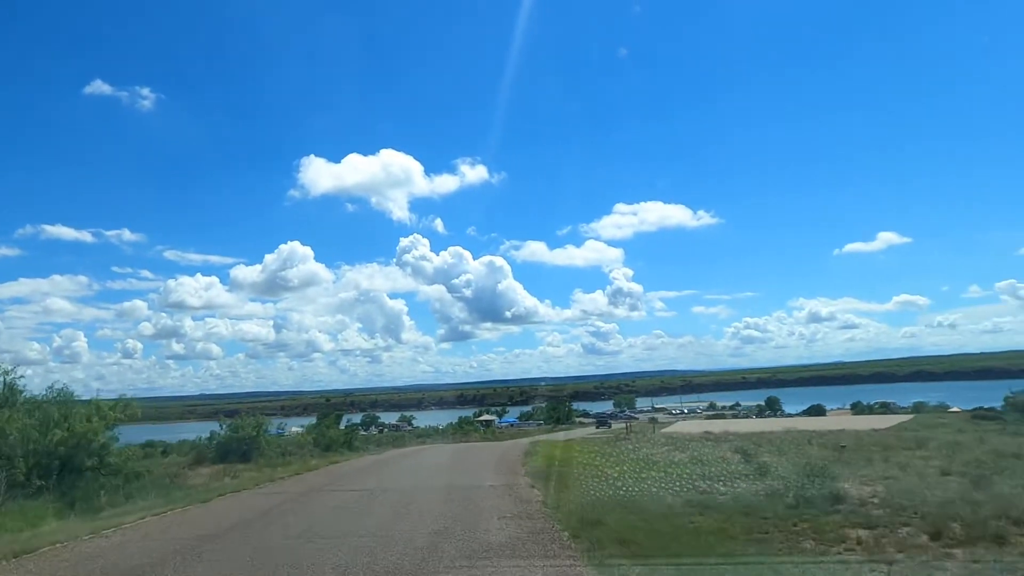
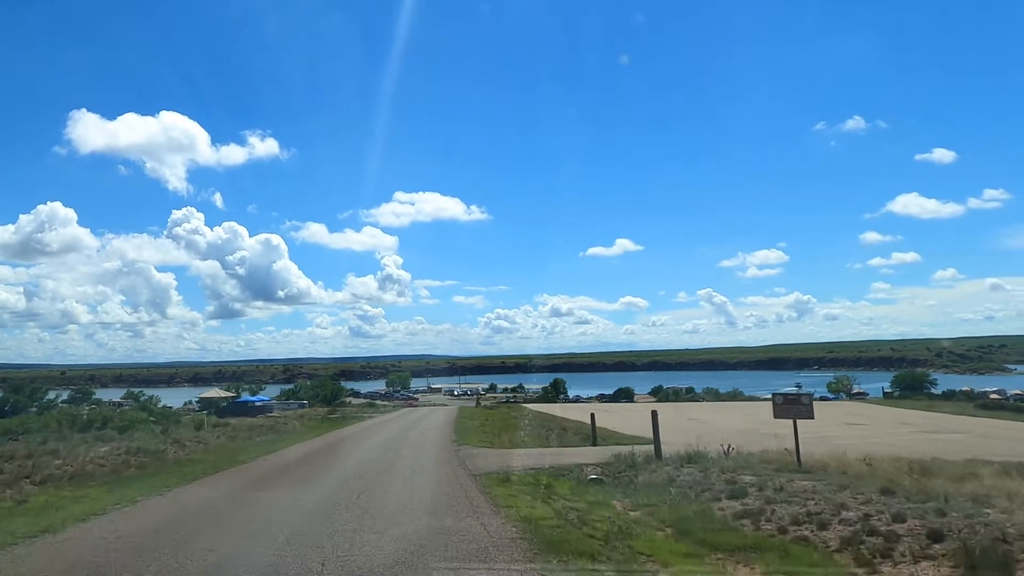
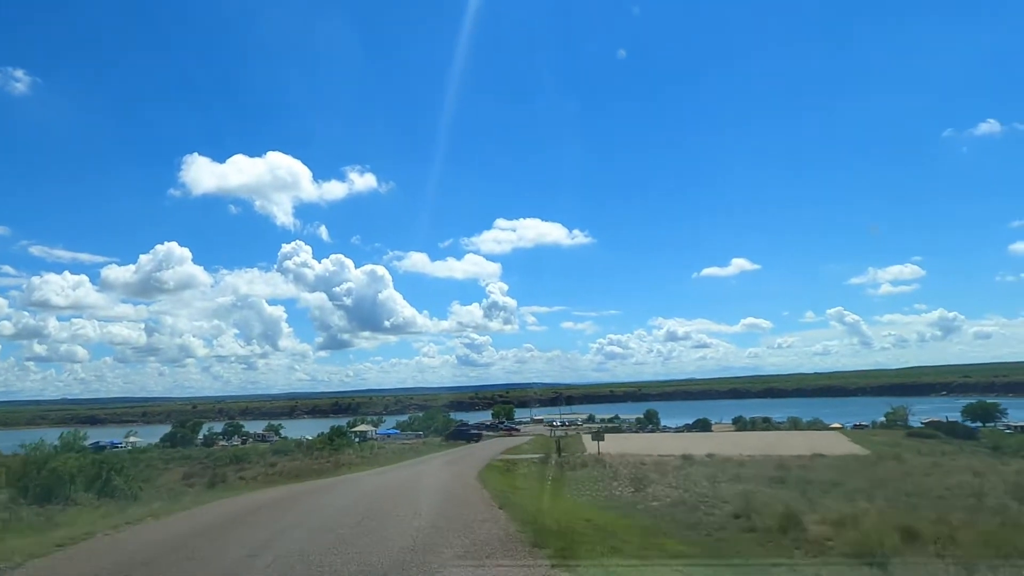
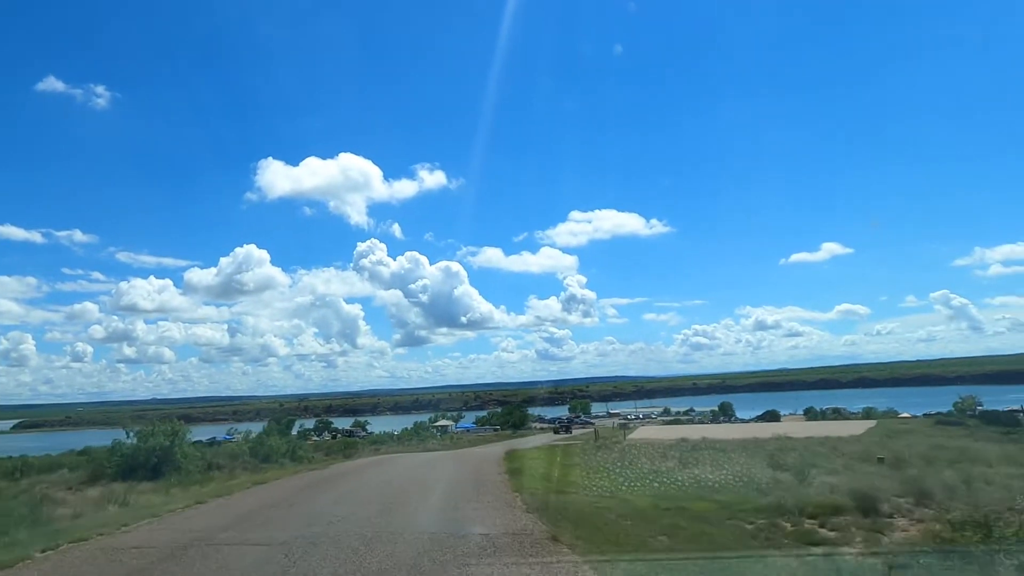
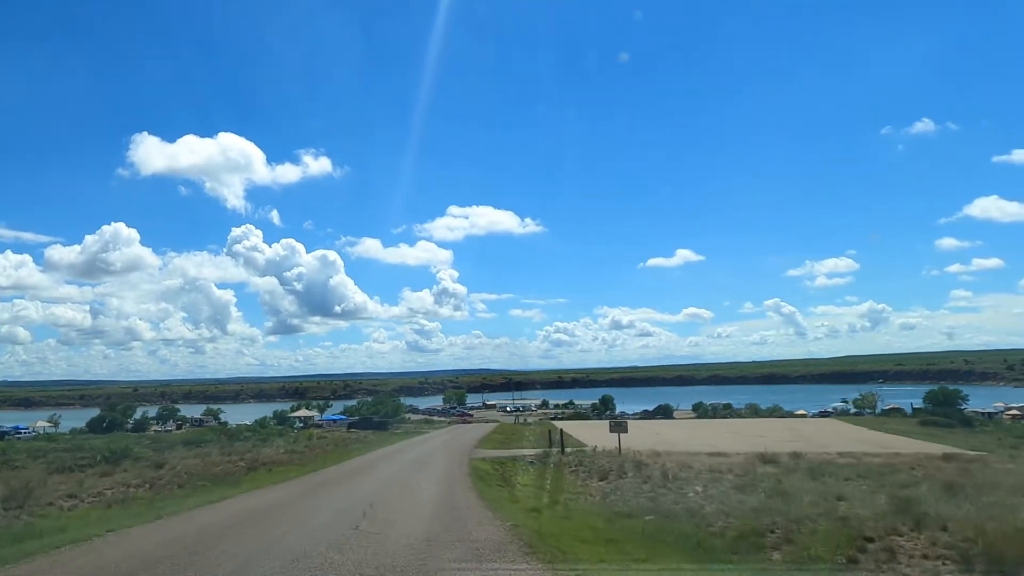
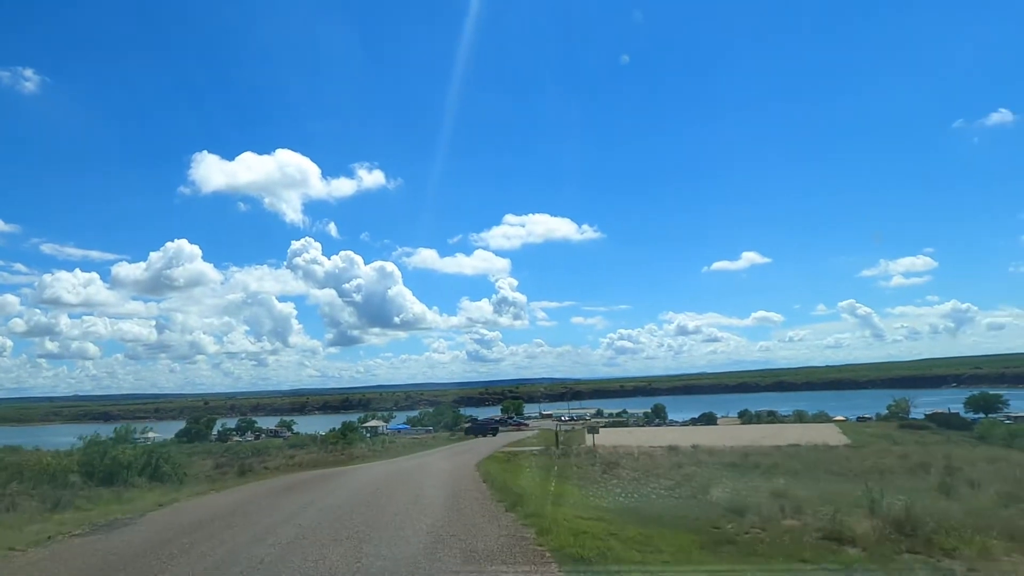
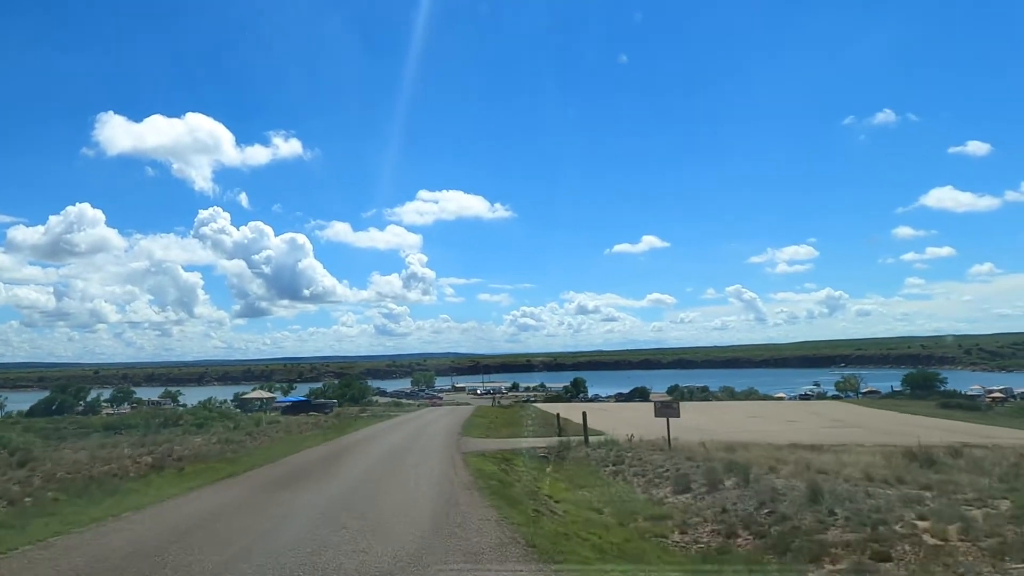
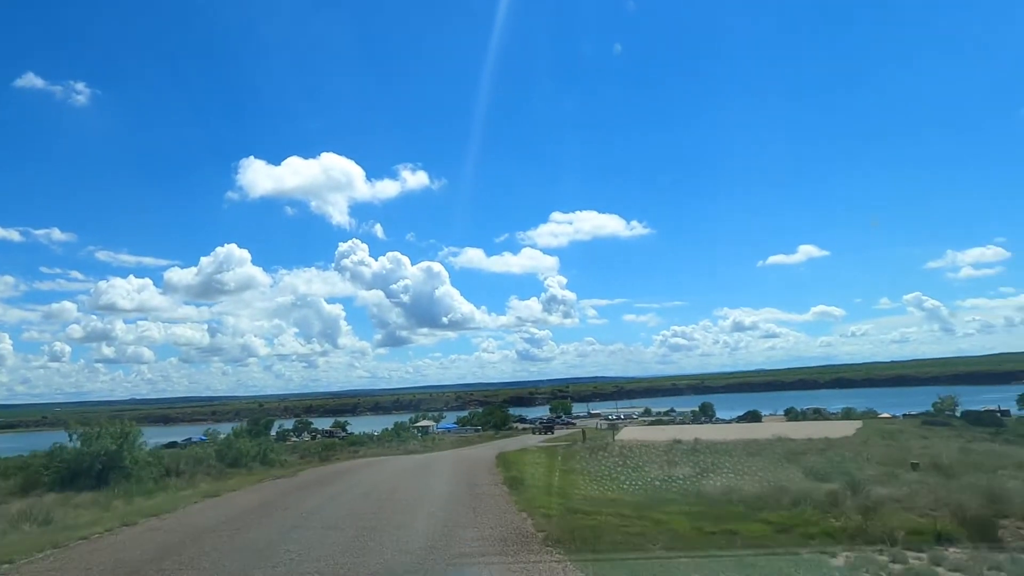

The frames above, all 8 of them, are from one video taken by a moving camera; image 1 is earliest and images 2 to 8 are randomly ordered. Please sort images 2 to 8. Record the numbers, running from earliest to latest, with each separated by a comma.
4, 8, 6, 3, 5, 7, 2
